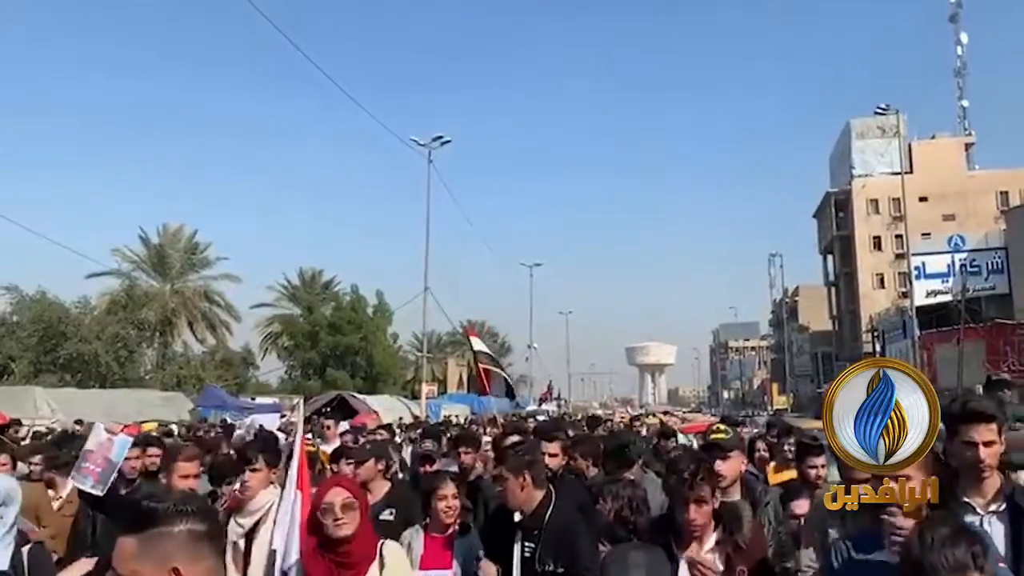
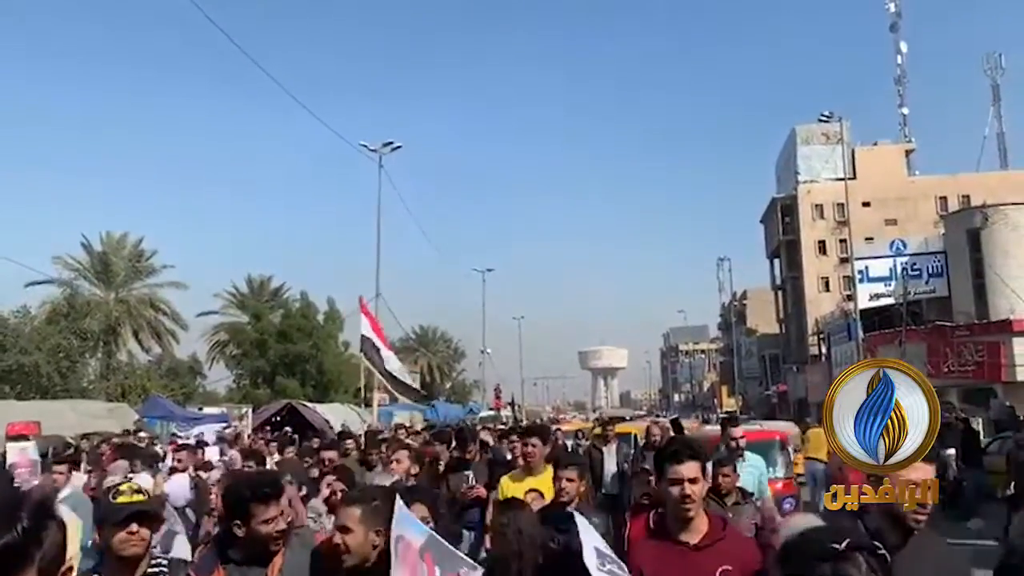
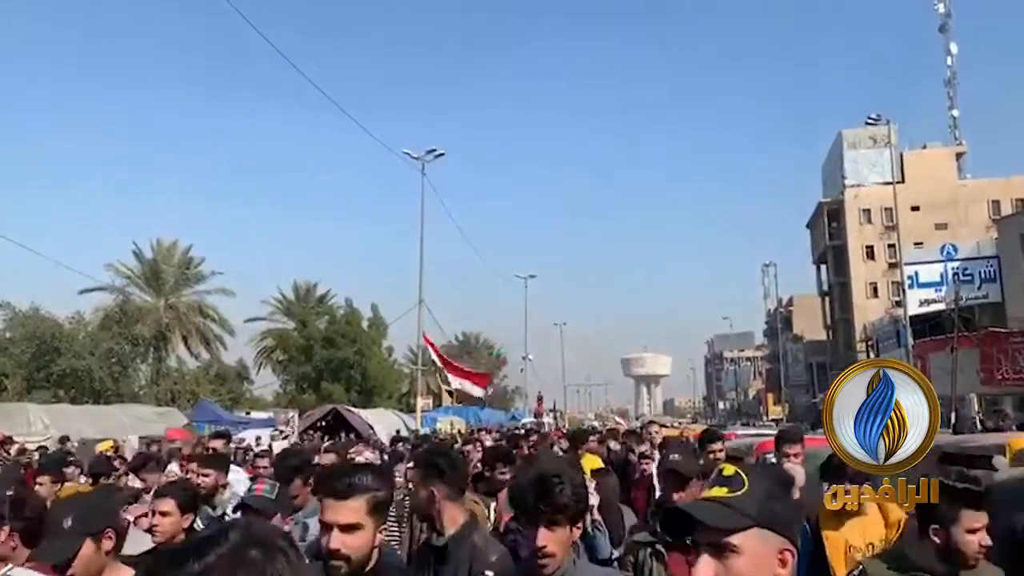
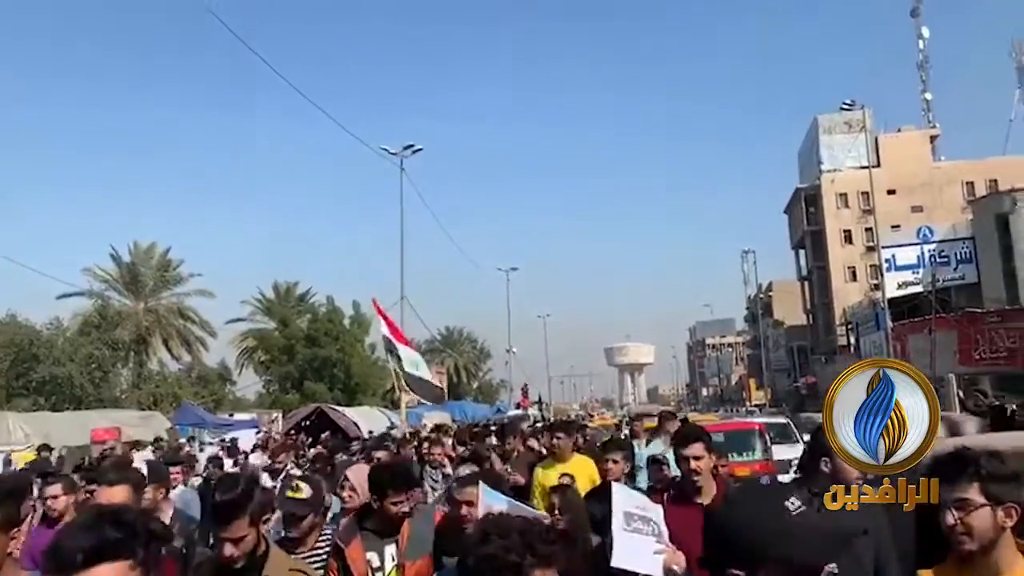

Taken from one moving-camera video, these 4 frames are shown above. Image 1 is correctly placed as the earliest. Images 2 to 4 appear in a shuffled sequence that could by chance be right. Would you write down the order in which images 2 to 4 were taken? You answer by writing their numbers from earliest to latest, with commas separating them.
3, 4, 2
